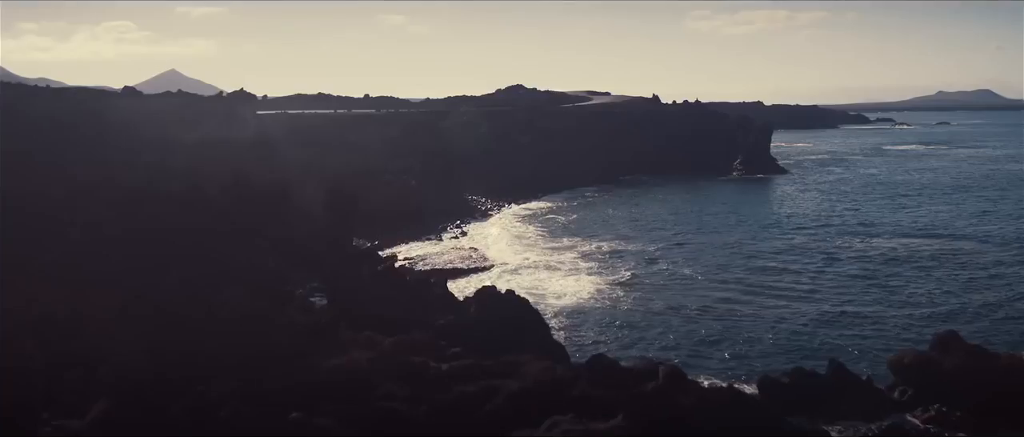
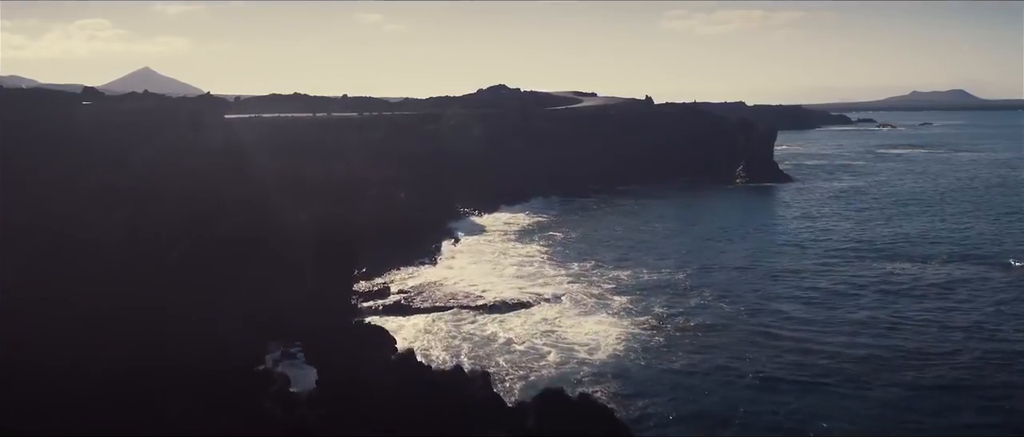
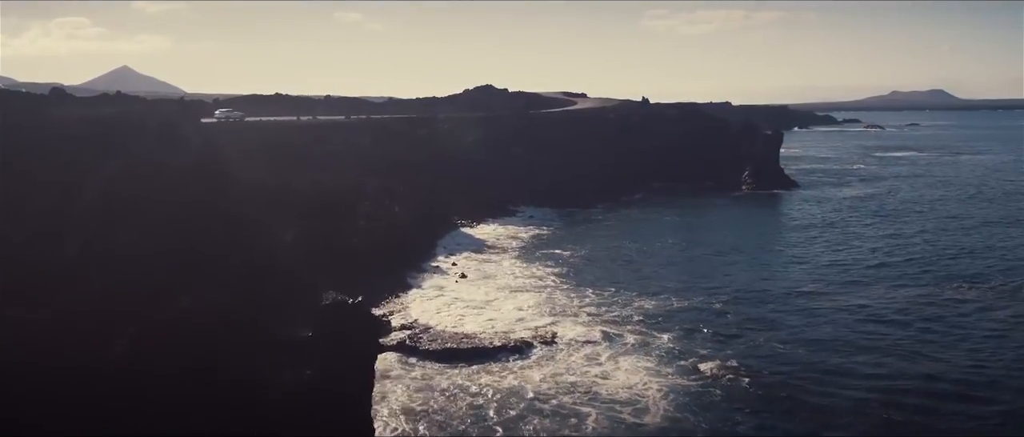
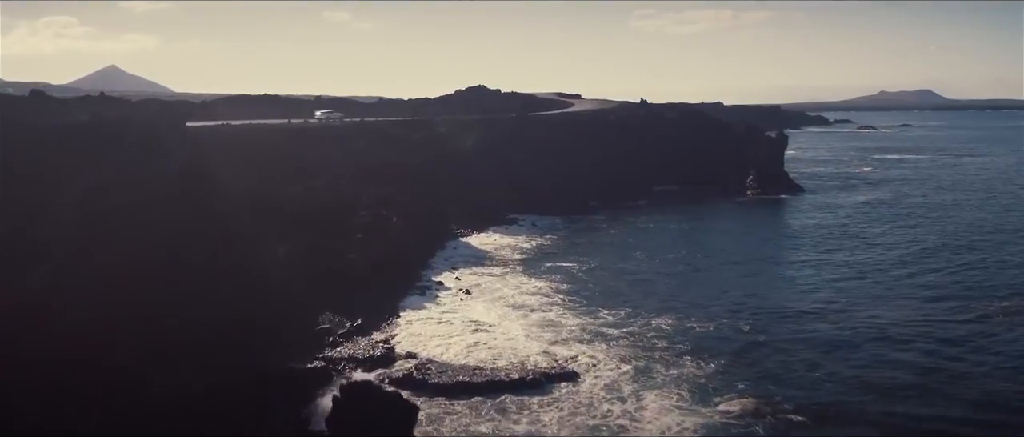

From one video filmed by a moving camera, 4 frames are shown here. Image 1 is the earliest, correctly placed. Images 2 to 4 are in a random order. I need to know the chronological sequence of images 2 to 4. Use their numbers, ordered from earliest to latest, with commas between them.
2, 3, 4
